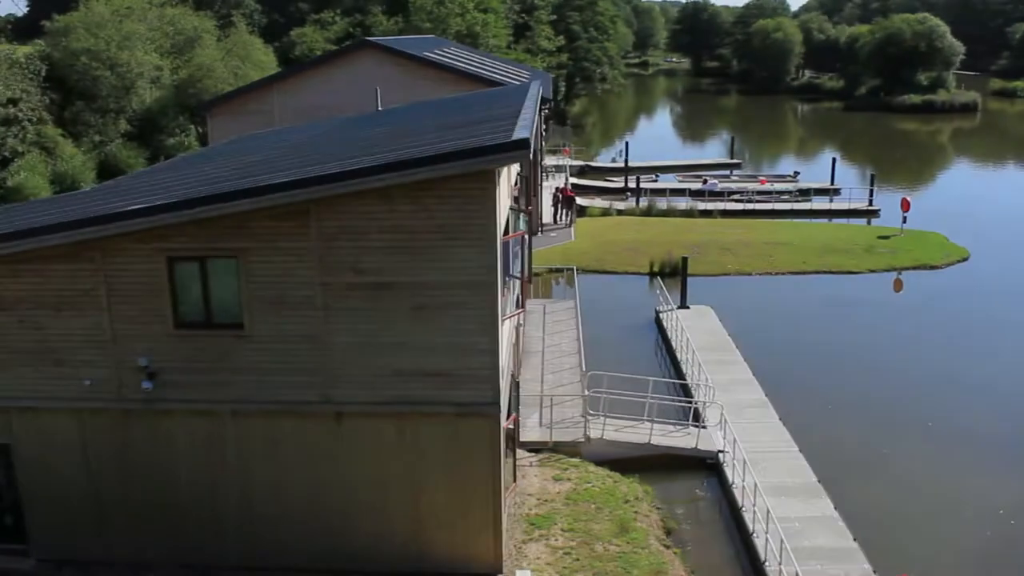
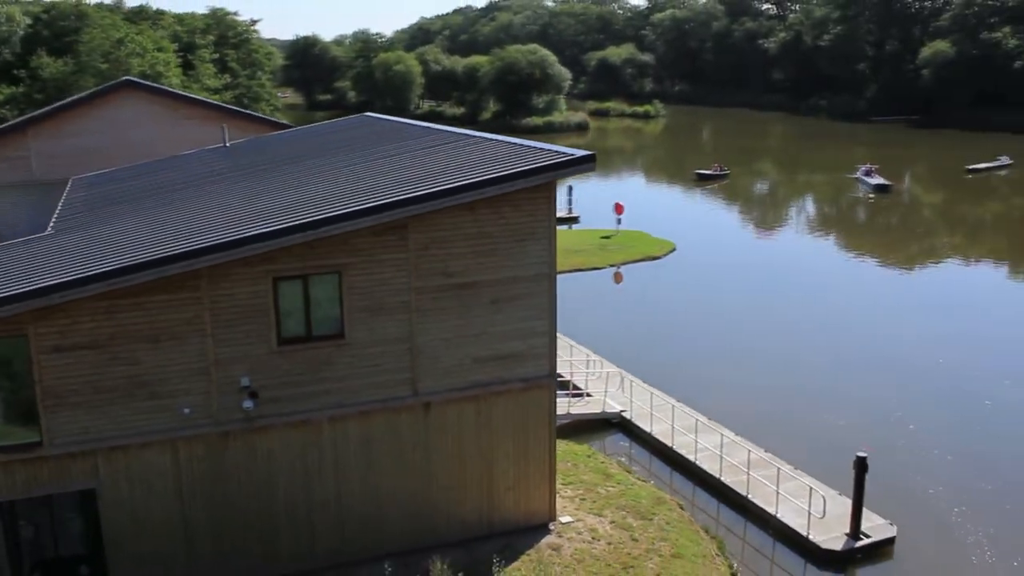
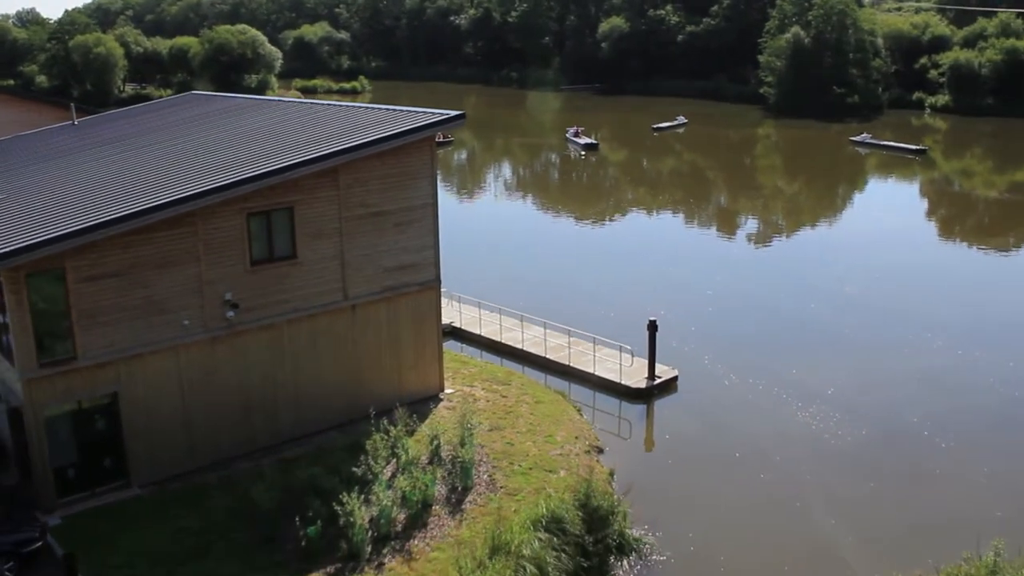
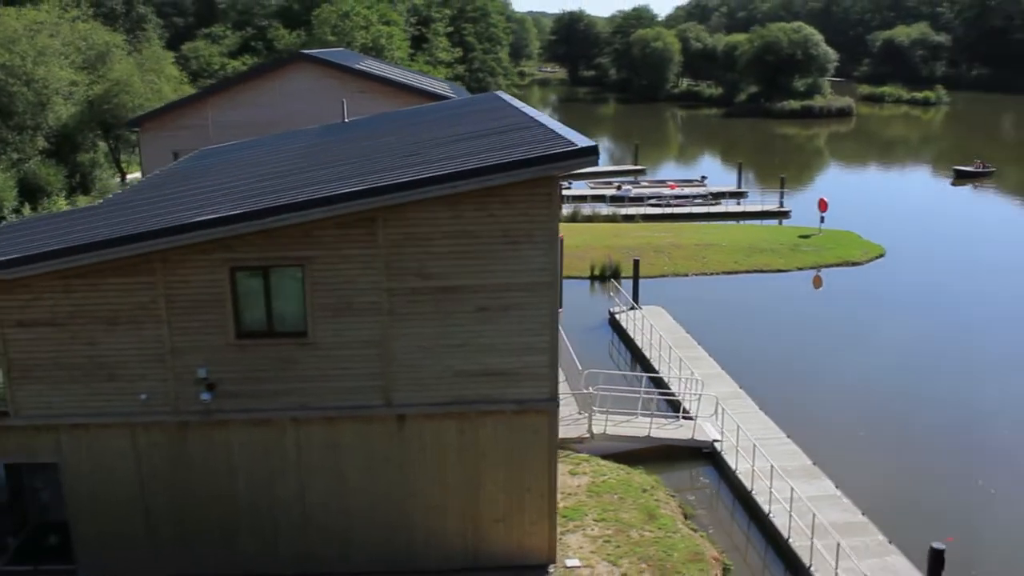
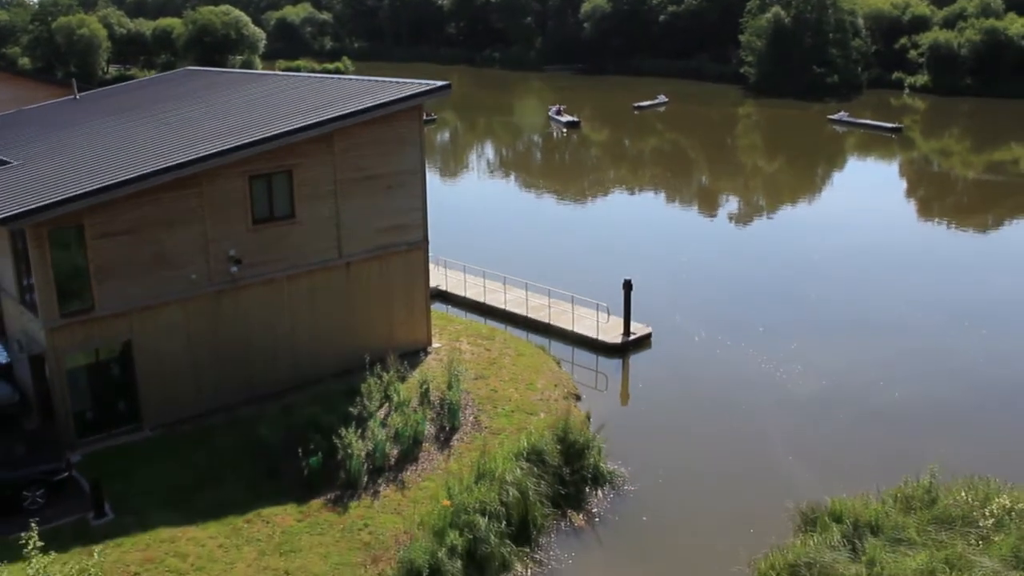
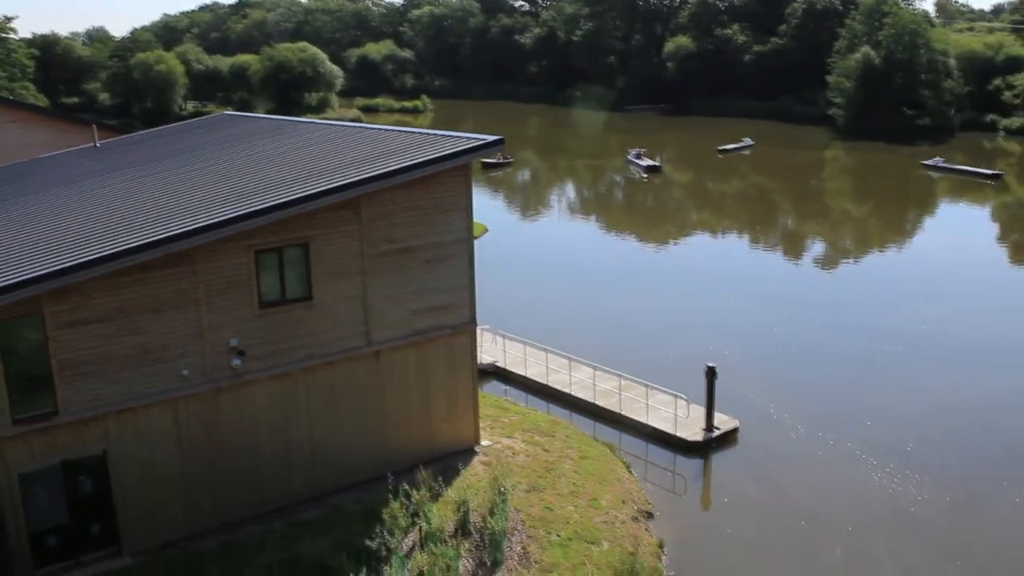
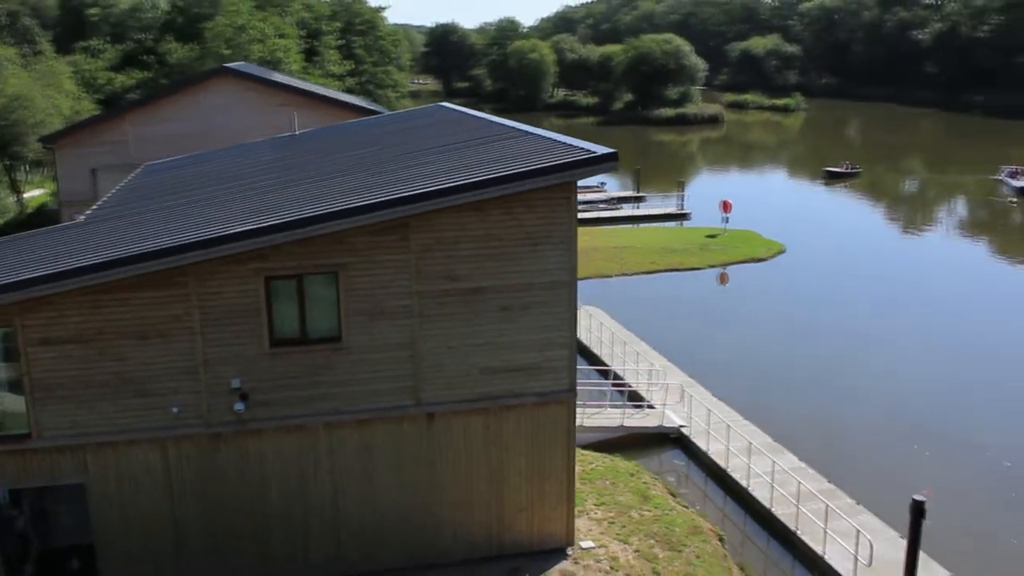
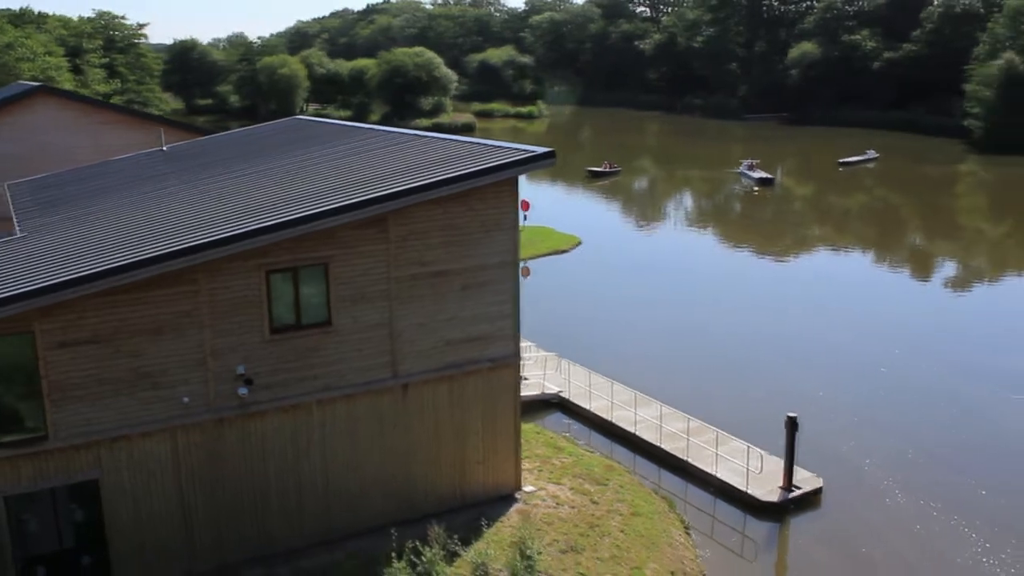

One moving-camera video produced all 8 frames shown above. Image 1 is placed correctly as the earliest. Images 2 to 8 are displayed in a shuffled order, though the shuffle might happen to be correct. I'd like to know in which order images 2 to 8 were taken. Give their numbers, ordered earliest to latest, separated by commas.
4, 7, 2, 8, 6, 3, 5
